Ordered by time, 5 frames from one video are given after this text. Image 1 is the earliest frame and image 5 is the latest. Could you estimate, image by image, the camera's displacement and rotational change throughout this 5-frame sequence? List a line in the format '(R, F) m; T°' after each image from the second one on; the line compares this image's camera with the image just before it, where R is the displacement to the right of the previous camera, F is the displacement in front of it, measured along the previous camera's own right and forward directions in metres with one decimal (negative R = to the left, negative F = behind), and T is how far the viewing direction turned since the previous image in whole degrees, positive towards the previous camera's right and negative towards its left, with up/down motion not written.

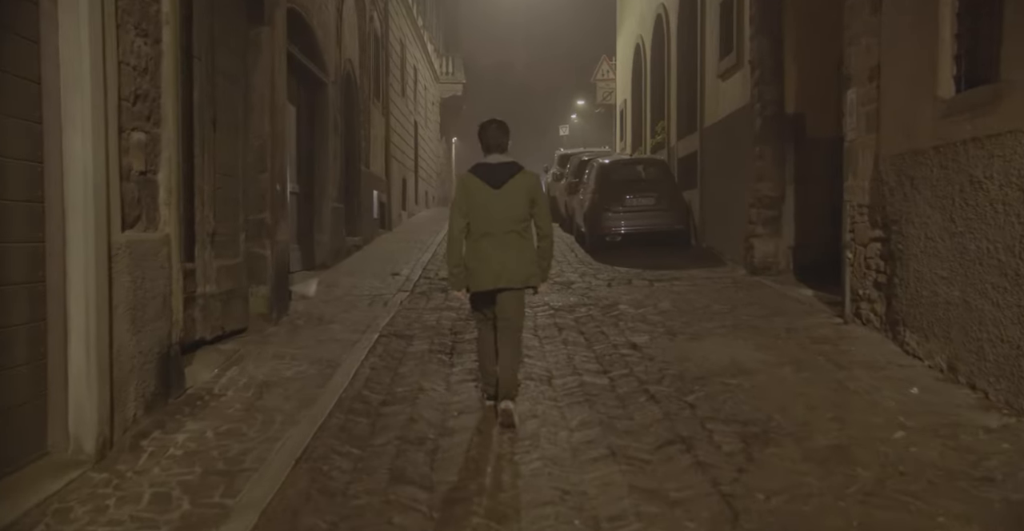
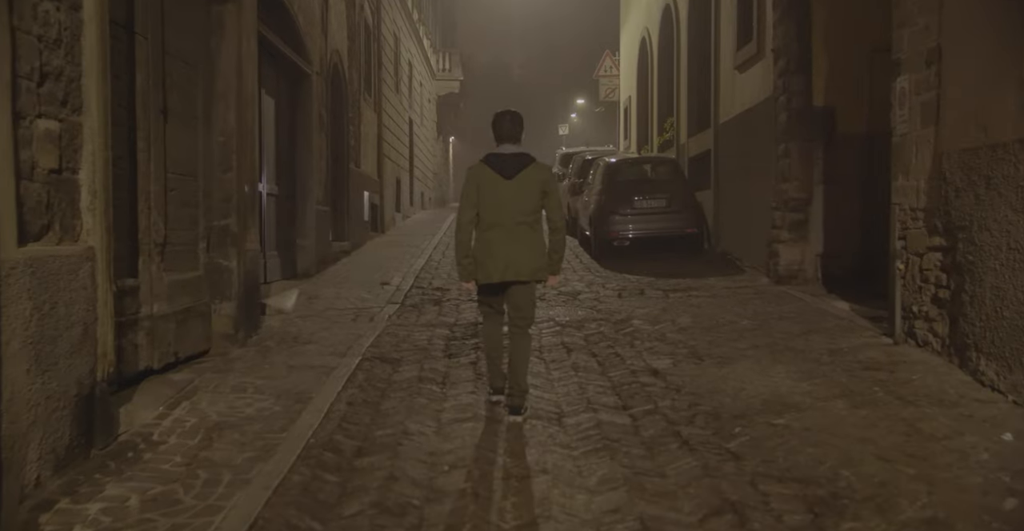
(0.0, +1.1) m; 0°
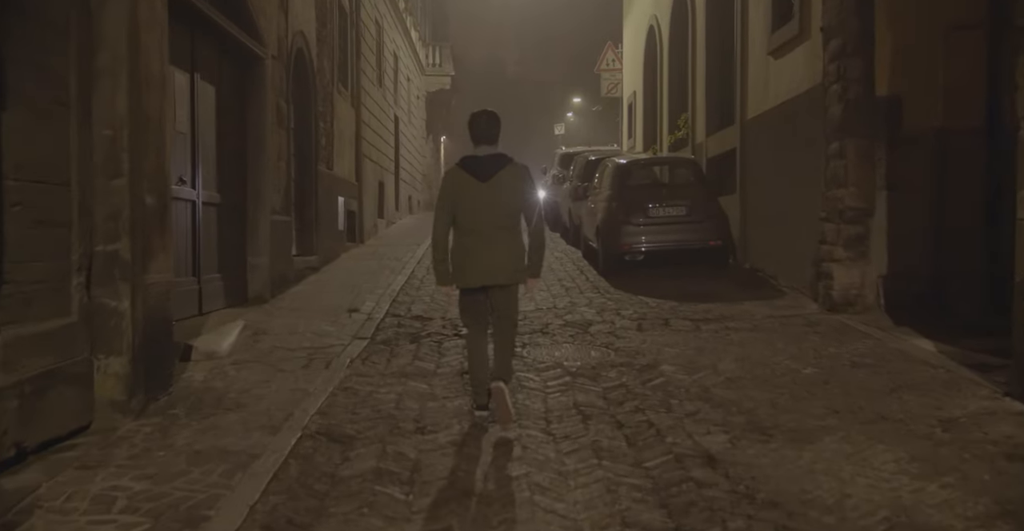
(0.0, +2.0) m; 0°
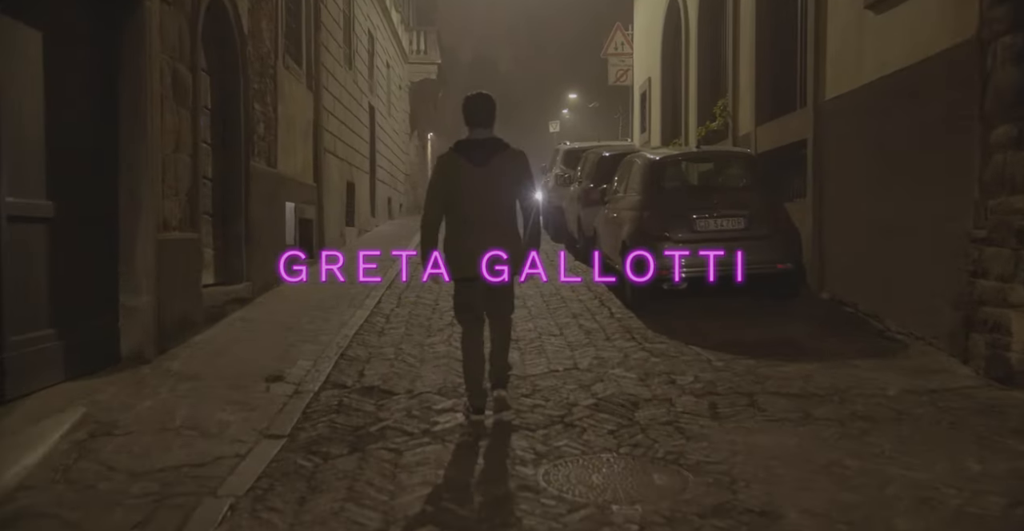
(-0.1, +3.2) m; +1°
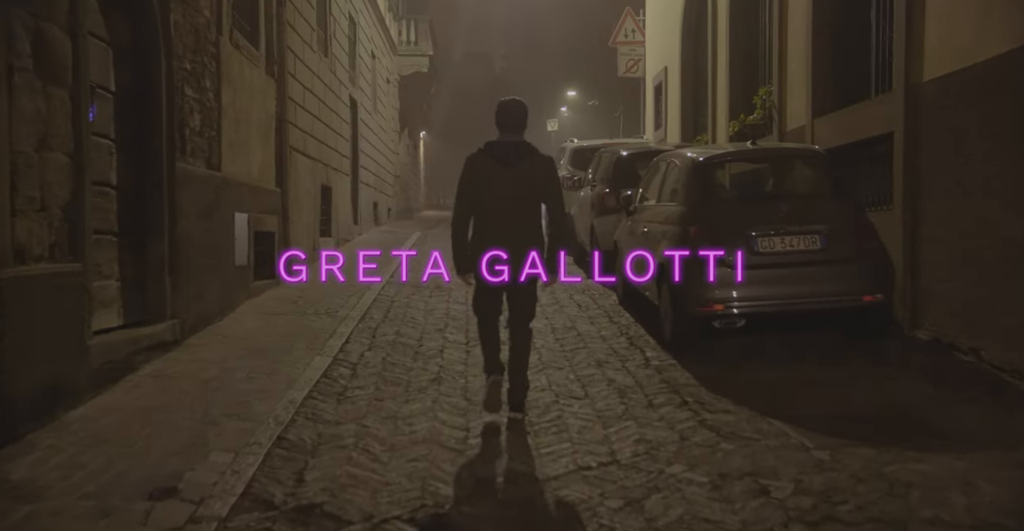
(-0.1, +2.2) m; 0°
